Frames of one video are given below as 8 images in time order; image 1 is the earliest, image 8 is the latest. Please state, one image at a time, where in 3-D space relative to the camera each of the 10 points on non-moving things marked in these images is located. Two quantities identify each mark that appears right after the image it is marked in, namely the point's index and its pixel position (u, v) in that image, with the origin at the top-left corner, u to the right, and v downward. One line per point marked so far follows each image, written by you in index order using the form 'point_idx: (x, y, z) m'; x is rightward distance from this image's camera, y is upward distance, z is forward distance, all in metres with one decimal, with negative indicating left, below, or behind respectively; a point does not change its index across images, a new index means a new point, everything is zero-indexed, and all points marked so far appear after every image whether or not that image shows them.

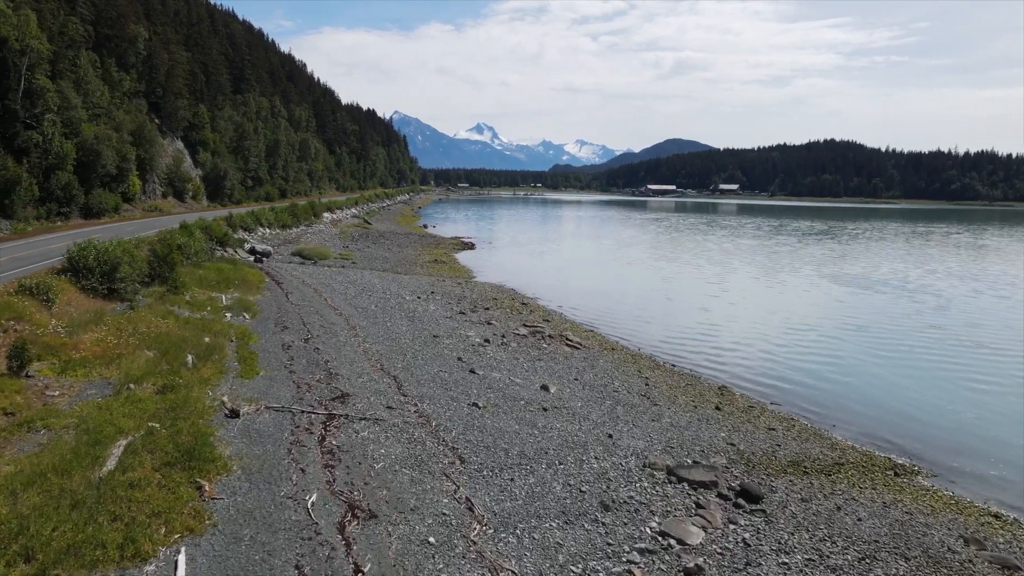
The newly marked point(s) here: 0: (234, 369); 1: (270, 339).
0: (-5.3, -1.6, +14.2) m
1: (-5.7, -1.2, +17.8) m
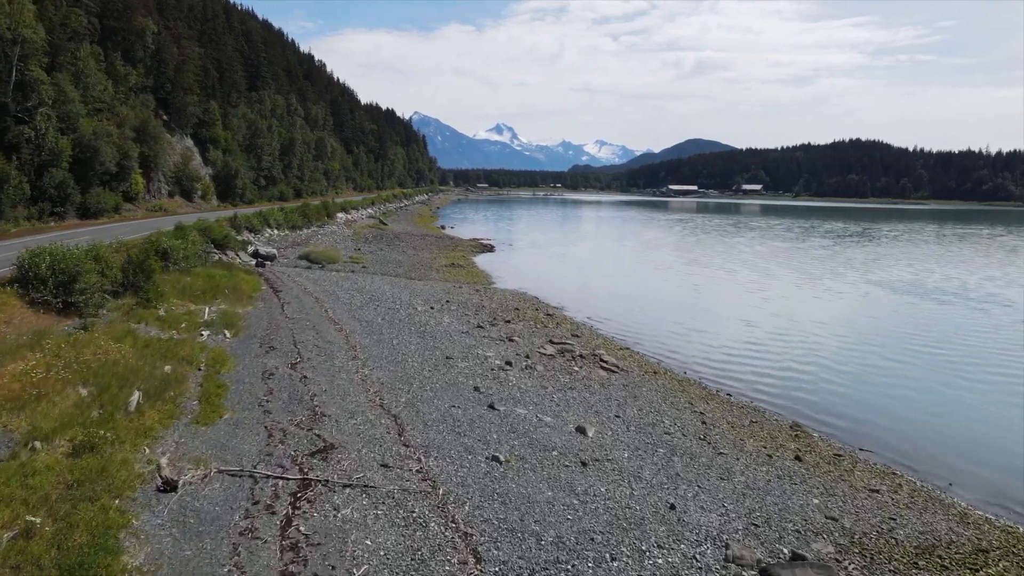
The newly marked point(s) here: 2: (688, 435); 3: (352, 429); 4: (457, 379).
0: (-4.8, -1.9, +11.3) m
1: (-5.2, -1.5, +14.8) m
2: (+3.2, -2.6, +13.6) m
3: (-2.5, -2.2, +11.7) m
4: (-1.2, -1.9, +16.1) m
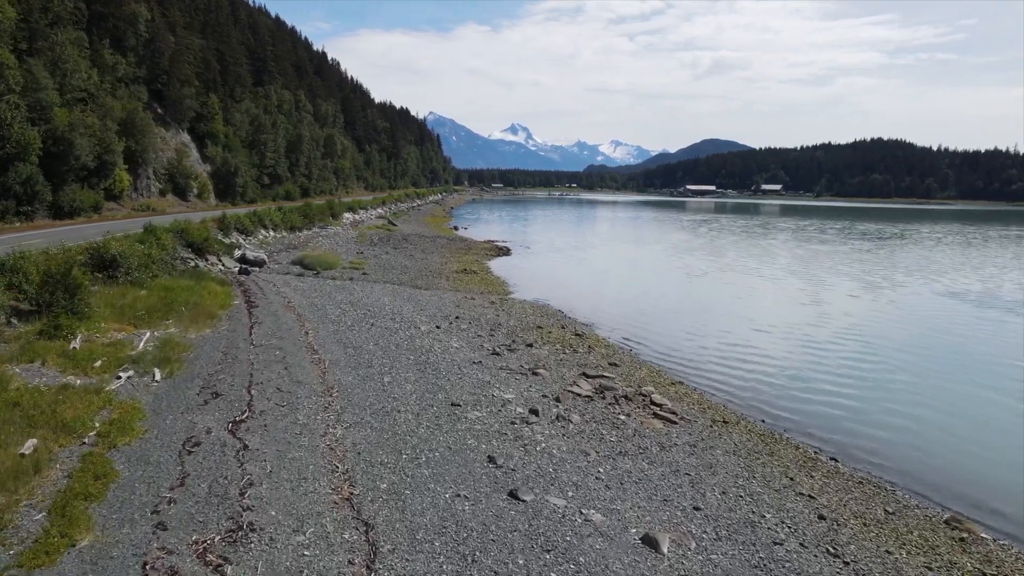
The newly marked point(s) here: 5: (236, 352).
0: (-4.5, -2.3, +6.9) m
1: (-4.8, -1.9, +10.5) m
2: (+3.6, -3.1, +9.0) m
3: (-2.1, -2.6, +7.2) m
4: (-0.7, -2.4, +11.6) m
5: (-5.7, -1.3, +15.7) m
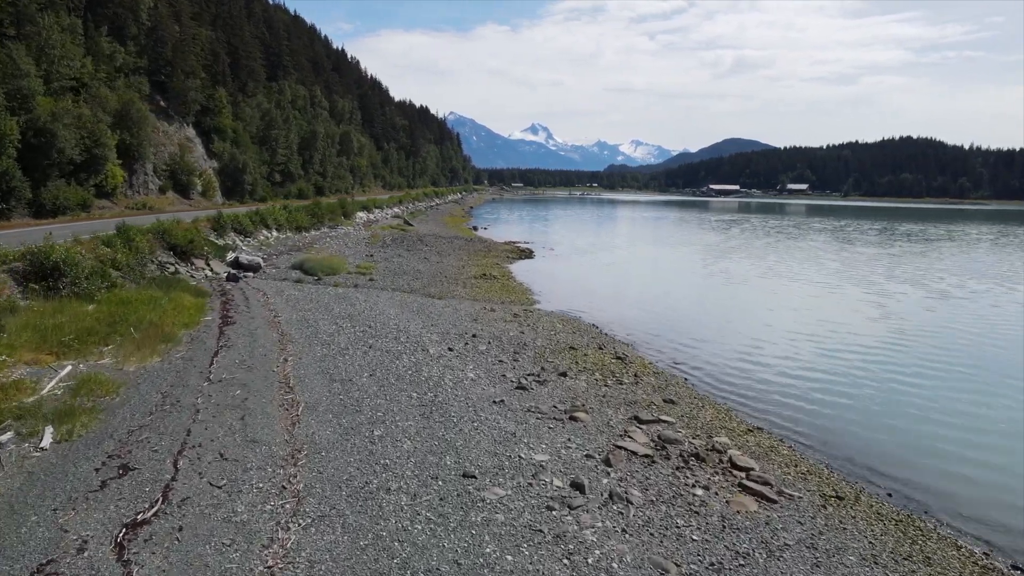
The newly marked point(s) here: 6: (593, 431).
0: (-4.2, -2.6, +3.1) m
1: (-4.4, -2.3, +6.7) m
2: (+3.9, -3.4, +5.0) m
3: (-1.8, -3.0, +3.4) m
4: (-0.3, -2.7, +7.7) m
5: (-5.2, -1.6, +12.0) m
6: (+1.4, -2.4, +12.6) m
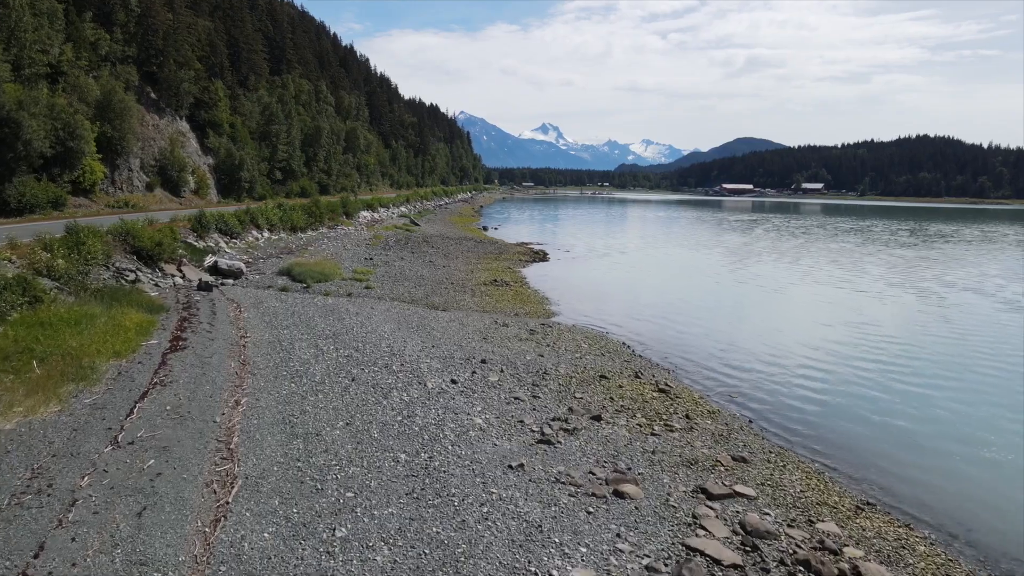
0: (-4.0, -2.9, -0.5) m
1: (-4.2, -2.6, +3.1) m
2: (+4.1, -3.8, +1.4) m
3: (-1.7, -3.3, -0.2) m
4: (-0.1, -3.1, +4.1) m
5: (-5.0, -2.0, +8.5) m
6: (+1.7, -2.7, +9.0) m
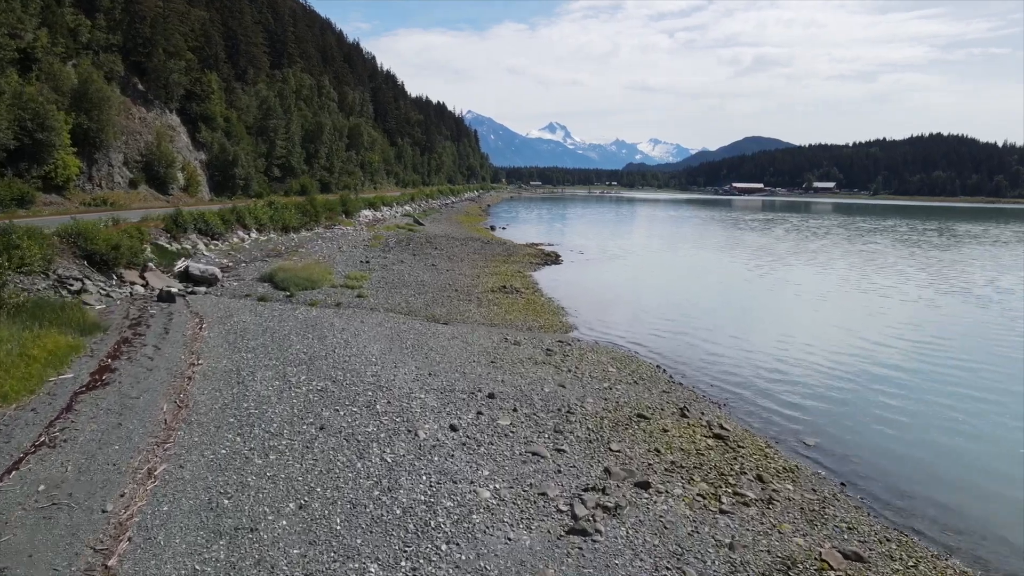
0: (-3.9, -3.2, -3.7) m
1: (-4.1, -2.9, -0.1) m
2: (+4.2, -4.1, -2.0) m
3: (-1.6, -3.6, -3.5) m
4: (0.0, -3.4, +0.8) m
5: (-4.8, -2.3, +5.2) m
6: (+1.9, -3.0, +5.7) m
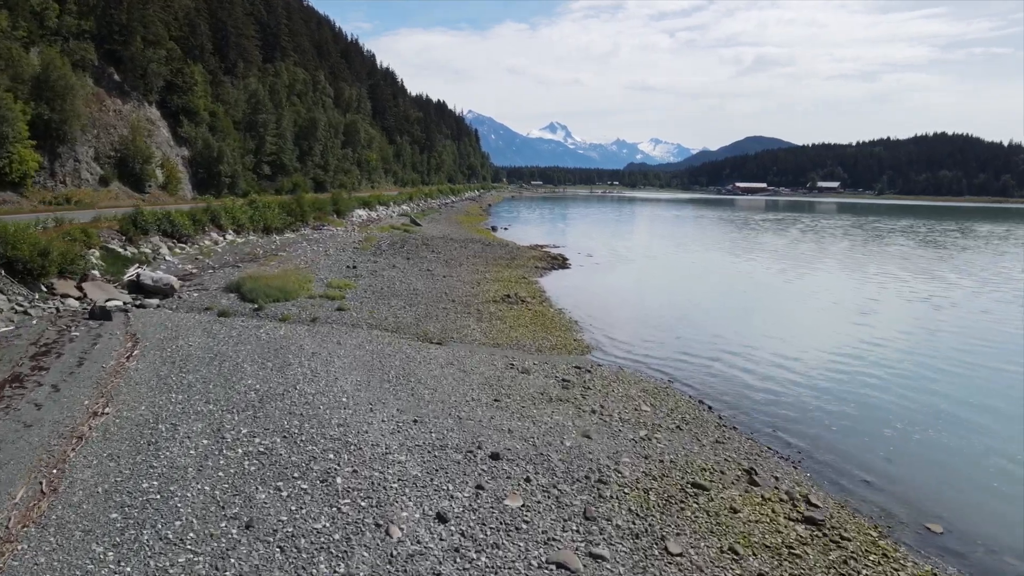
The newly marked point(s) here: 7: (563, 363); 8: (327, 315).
0: (-3.8, -3.6, -7.1) m
1: (-3.9, -3.2, -3.5) m
2: (+4.3, -4.4, -5.4) m
3: (-1.4, -3.9, -6.9) m
4: (+0.2, -3.7, -2.6) m
5: (-4.6, -2.6, +1.8) m
6: (+2.0, -3.3, +2.3) m
7: (+1.2, -1.6, +16.5) m
8: (-4.8, -0.7, +19.8) m
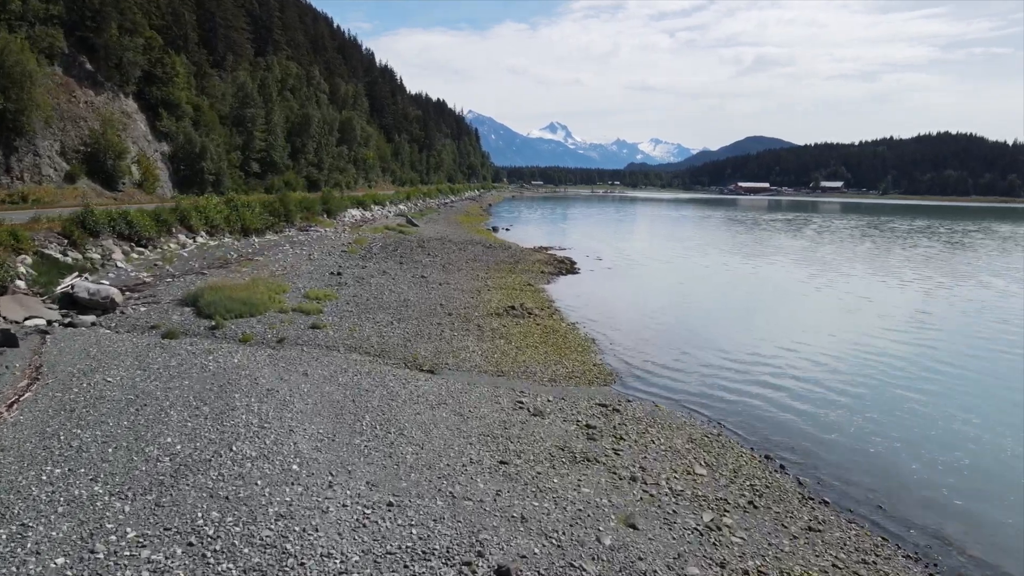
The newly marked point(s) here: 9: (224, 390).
0: (-3.6, -3.9, -10.4) m
1: (-3.8, -3.5, -6.8) m
2: (+4.5, -4.7, -8.6) m
3: (-1.3, -4.2, -10.1) m
4: (+0.3, -4.0, -5.8) m
5: (-4.5, -2.9, -1.5) m
6: (+2.1, -3.6, -1.0) m
7: (+1.3, -1.9, +13.3) m
8: (-4.7, -1.0, +16.5) m
9: (-4.4, -1.6, +11.7) m
